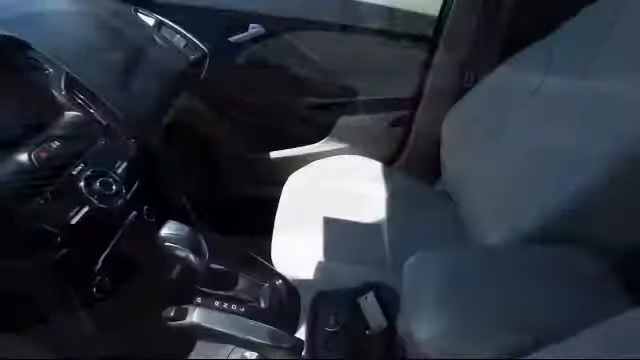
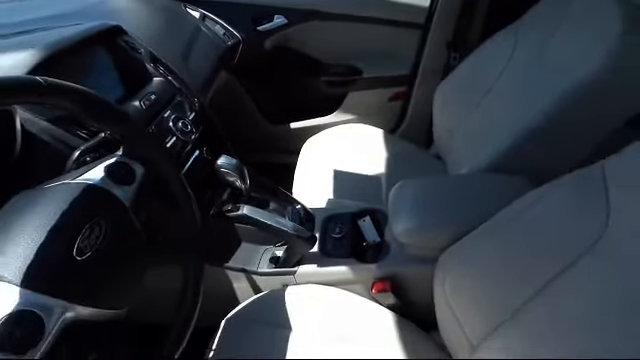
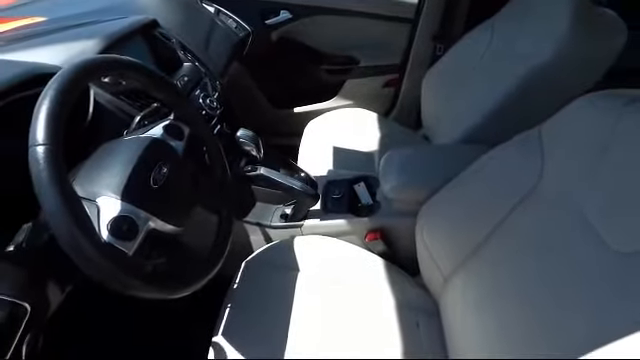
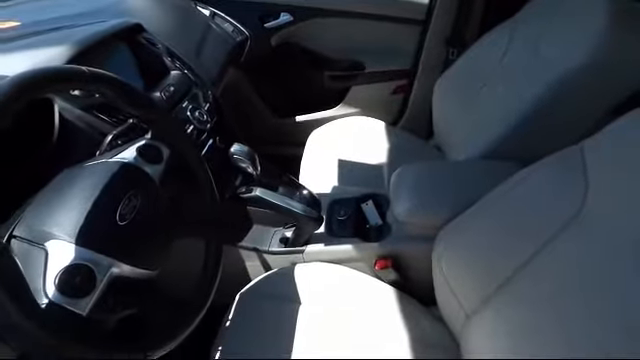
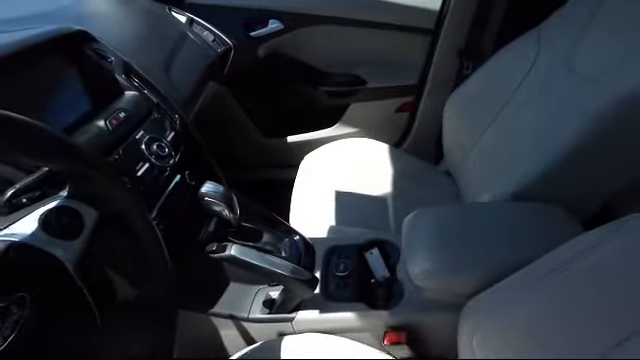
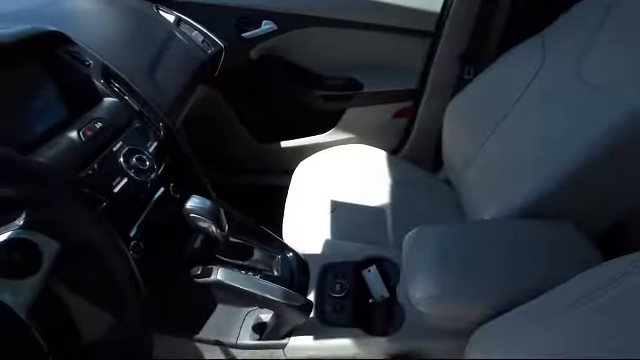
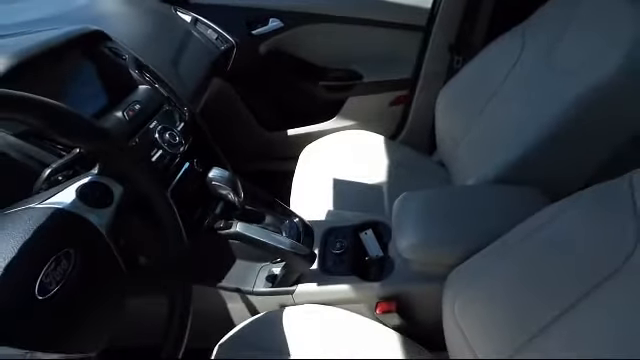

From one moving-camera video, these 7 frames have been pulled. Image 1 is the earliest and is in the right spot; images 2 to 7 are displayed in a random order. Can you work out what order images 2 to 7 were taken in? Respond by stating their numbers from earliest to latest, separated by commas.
6, 5, 7, 2, 4, 3
